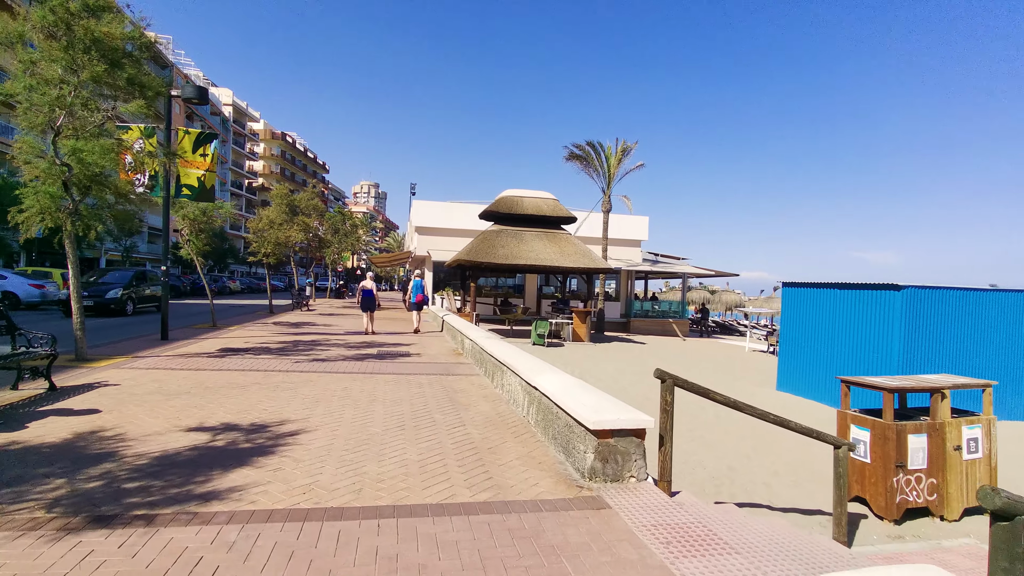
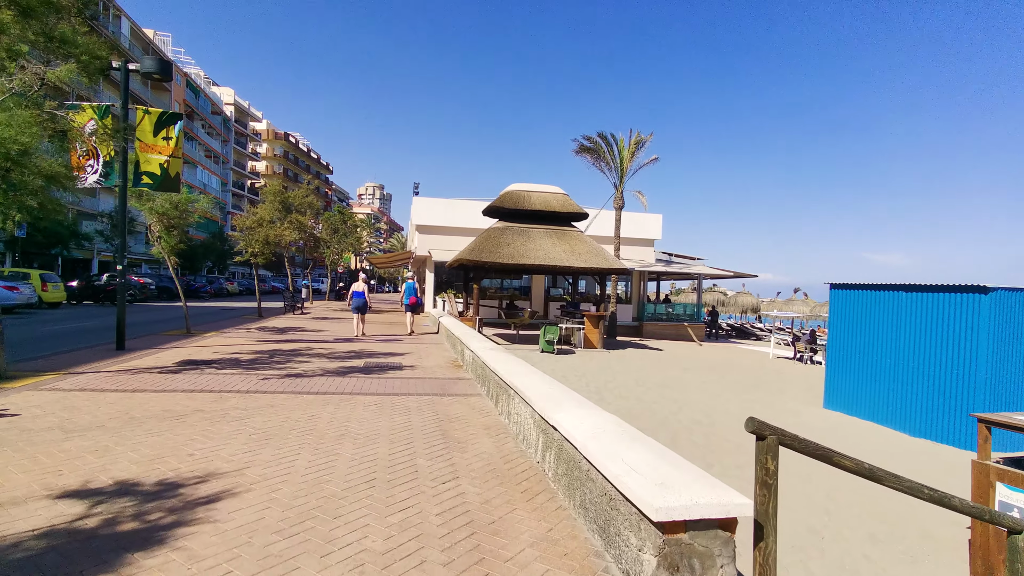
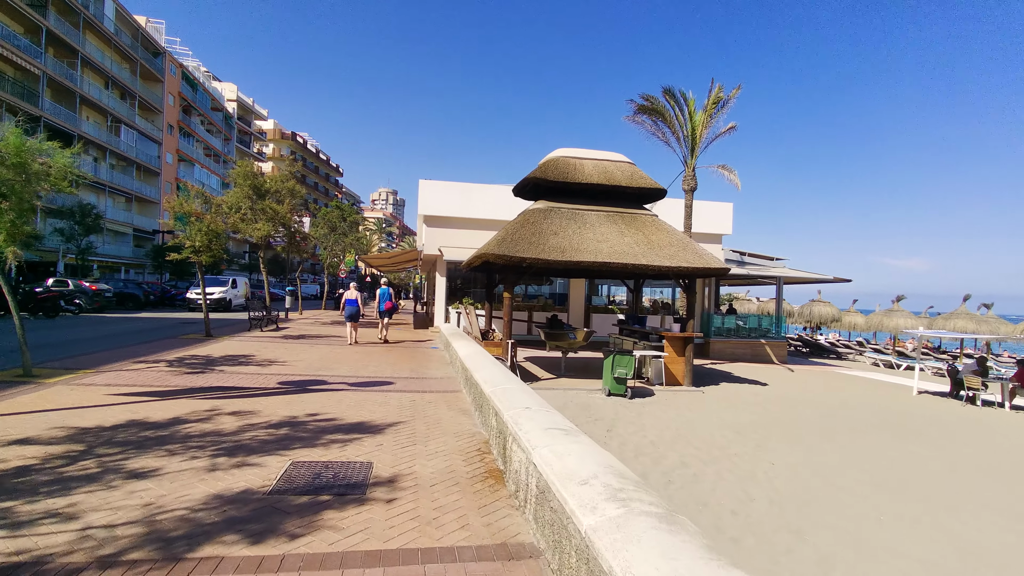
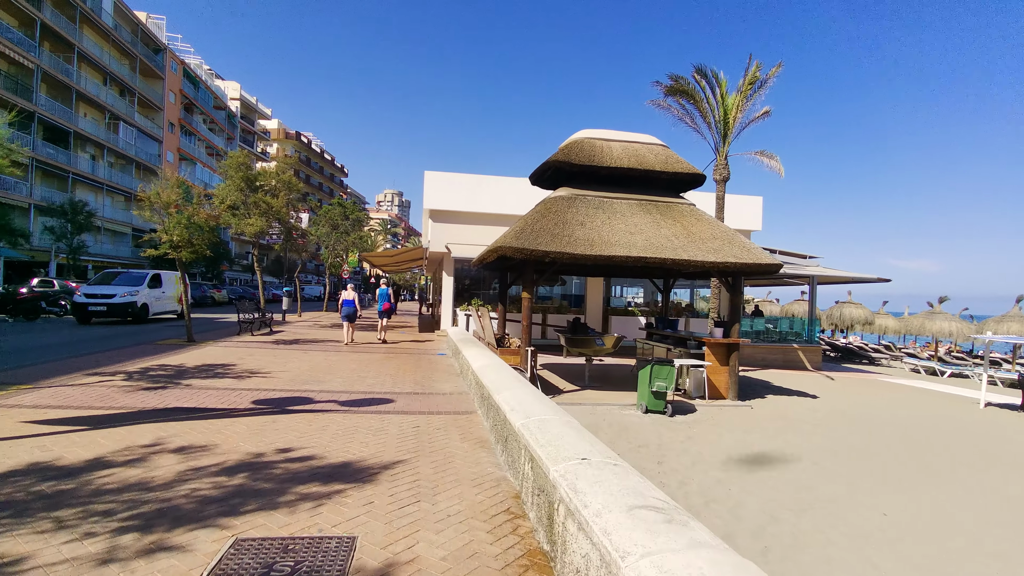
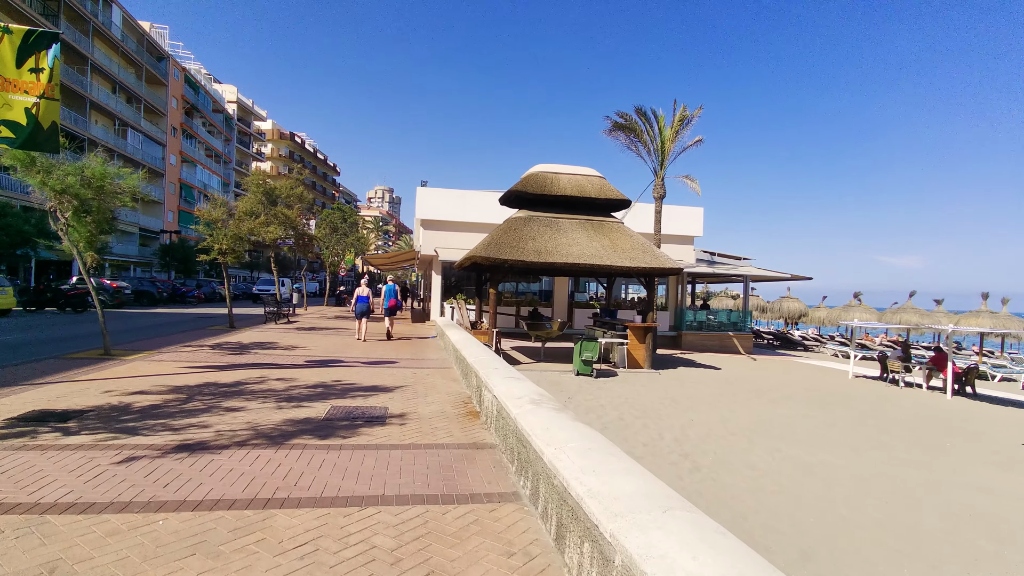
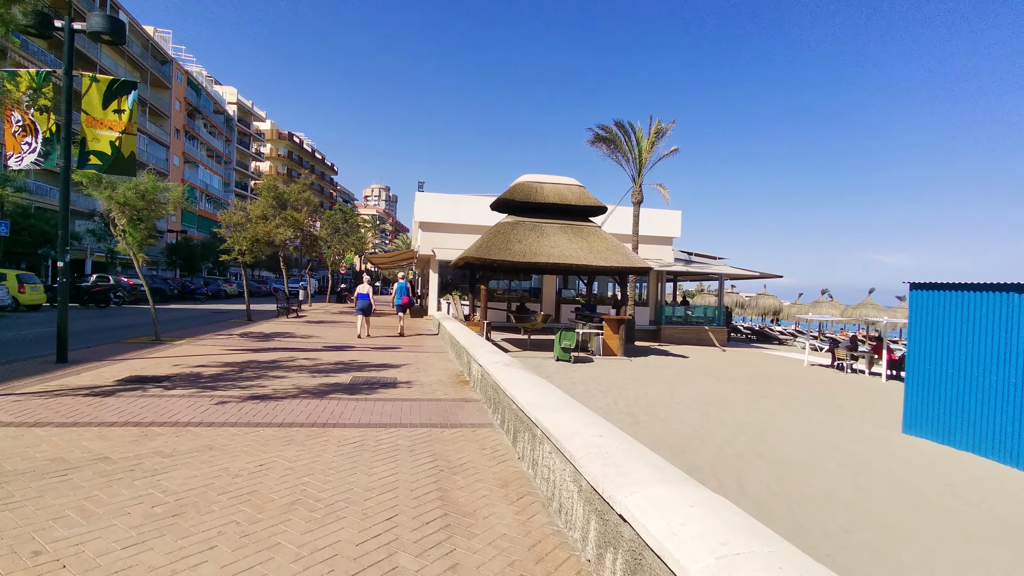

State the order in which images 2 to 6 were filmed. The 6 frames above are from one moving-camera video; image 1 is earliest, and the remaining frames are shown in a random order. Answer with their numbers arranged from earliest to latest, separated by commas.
2, 6, 5, 3, 4
